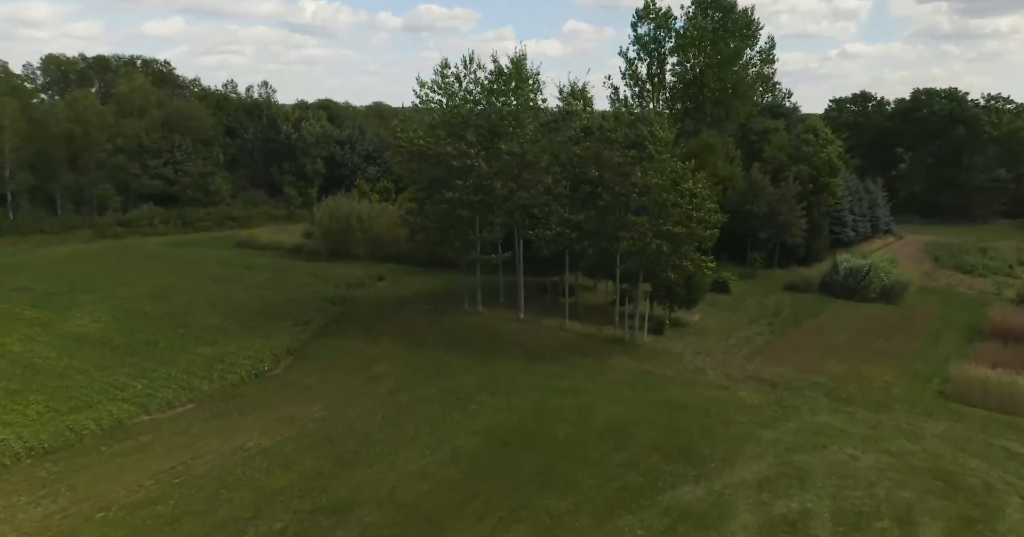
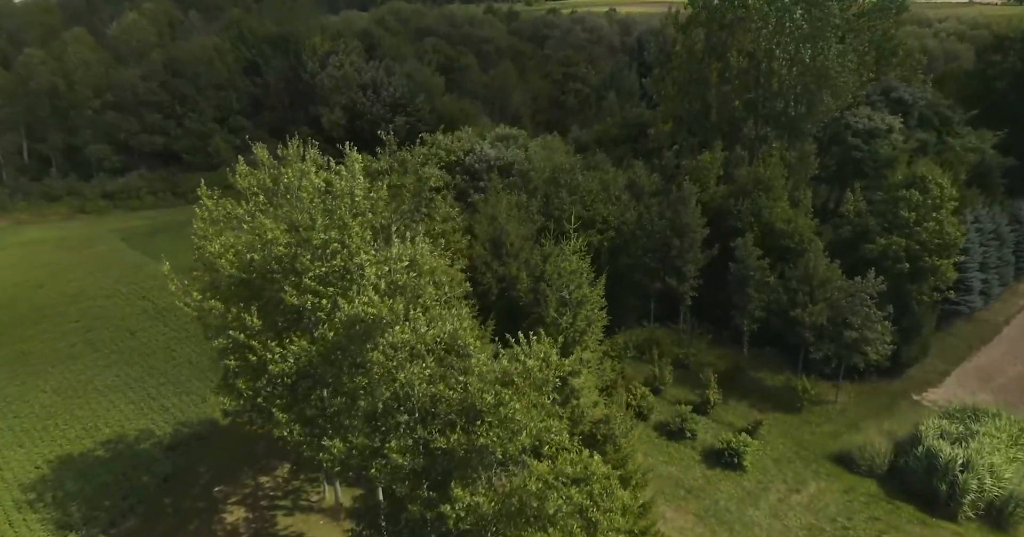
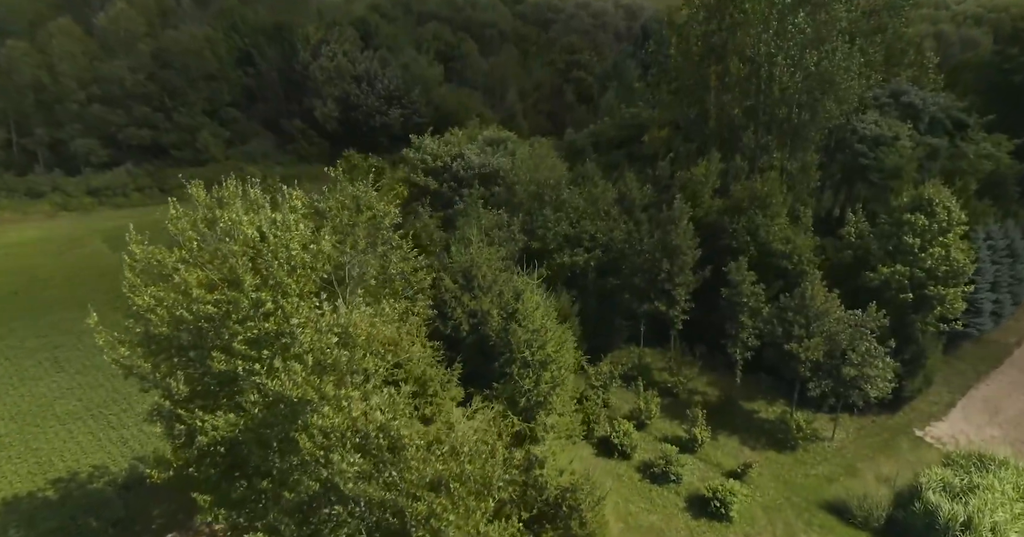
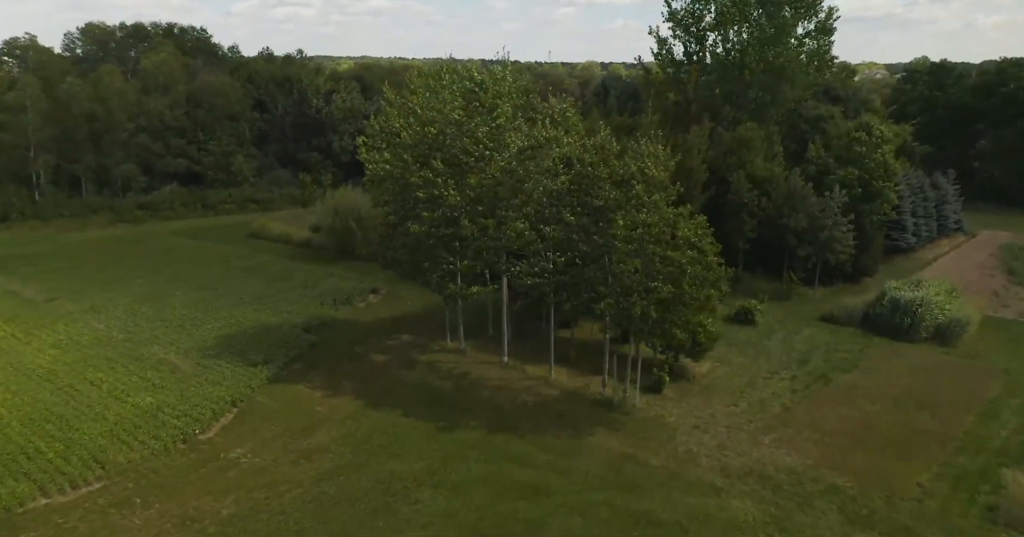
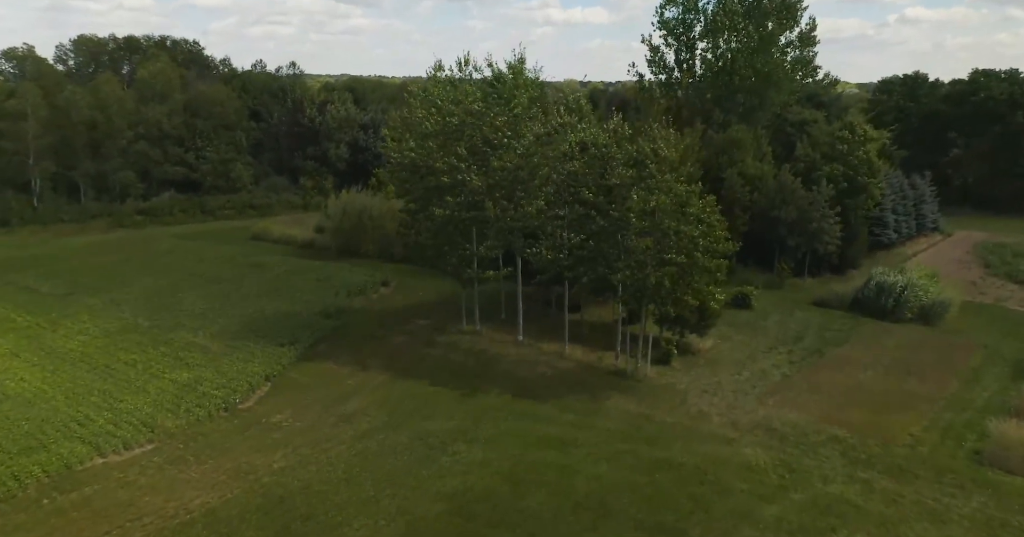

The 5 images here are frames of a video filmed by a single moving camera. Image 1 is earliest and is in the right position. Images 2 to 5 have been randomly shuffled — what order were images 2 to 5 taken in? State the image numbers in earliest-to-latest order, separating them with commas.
5, 4, 2, 3
